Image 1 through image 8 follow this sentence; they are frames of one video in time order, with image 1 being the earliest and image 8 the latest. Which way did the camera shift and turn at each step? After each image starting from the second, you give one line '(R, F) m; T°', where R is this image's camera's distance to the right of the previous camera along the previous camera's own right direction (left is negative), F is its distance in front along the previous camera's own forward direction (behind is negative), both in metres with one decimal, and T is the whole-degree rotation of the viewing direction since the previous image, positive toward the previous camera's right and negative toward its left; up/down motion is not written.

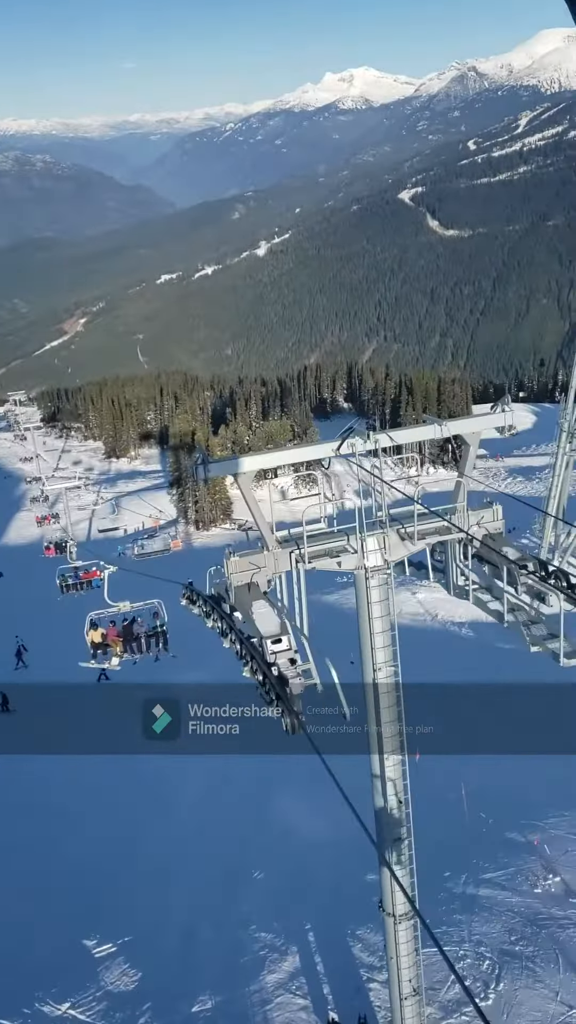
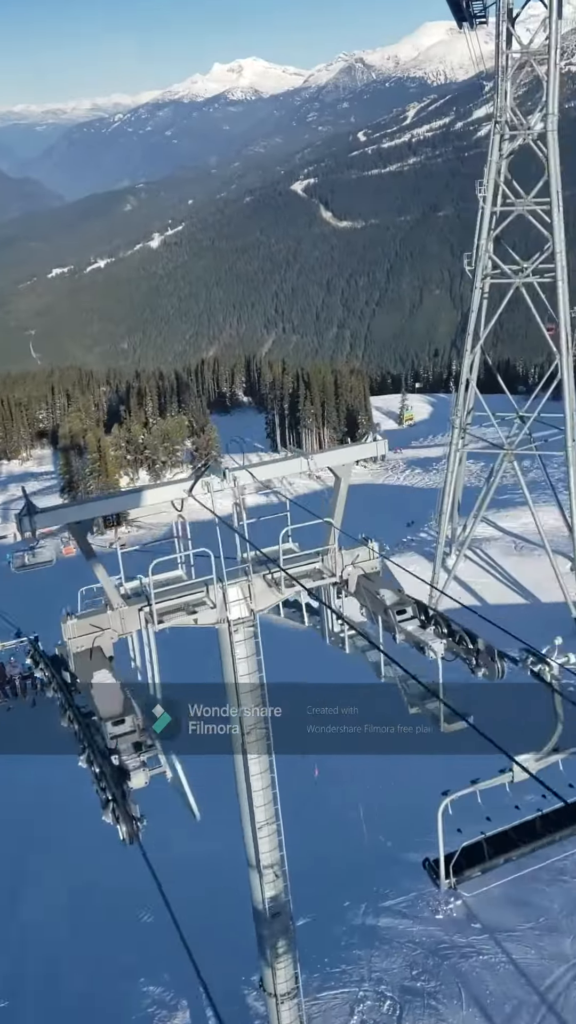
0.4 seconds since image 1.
(+0.2, +0.4) m; +6°
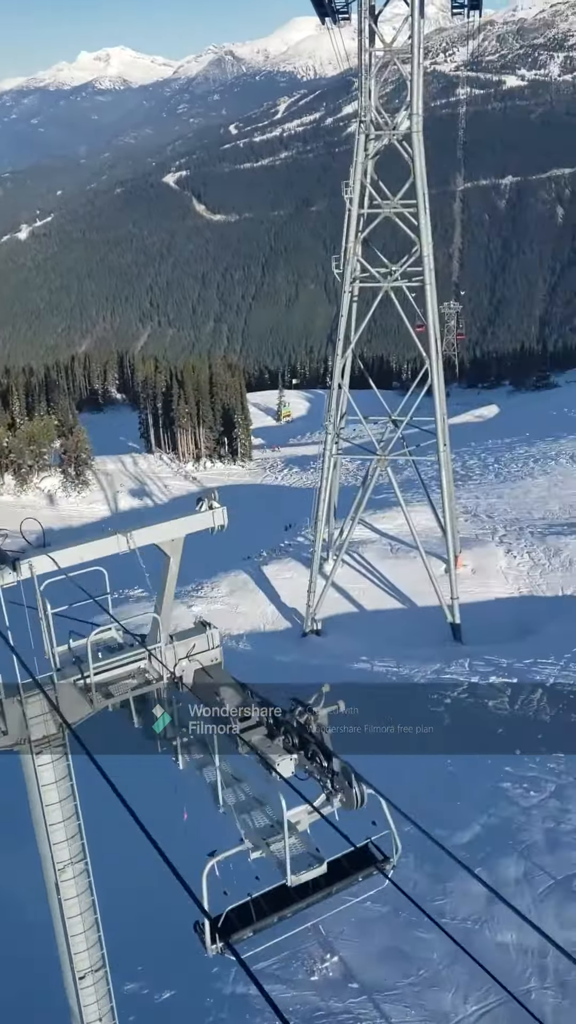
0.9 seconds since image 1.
(+0.2, +0.5) m; +7°
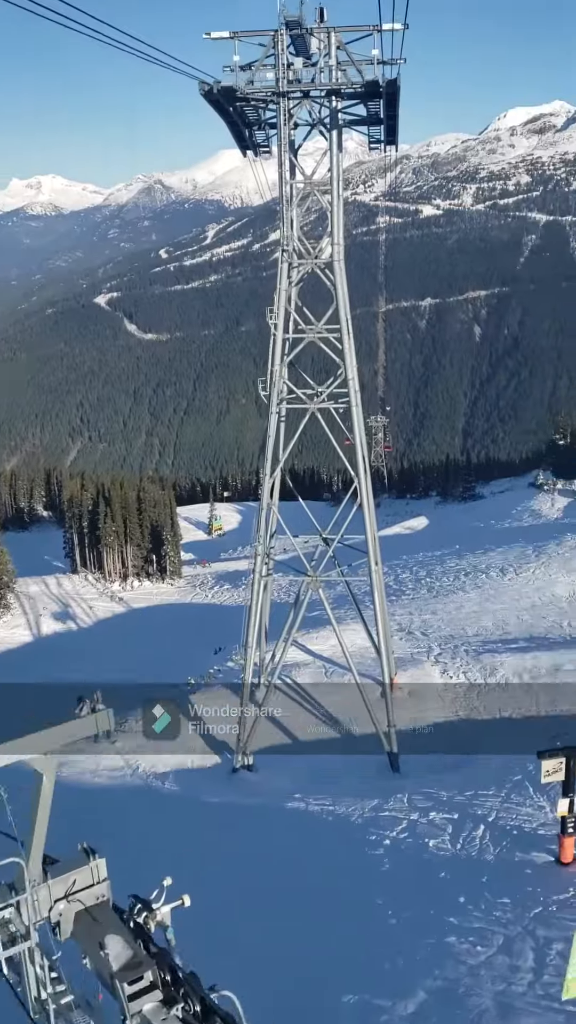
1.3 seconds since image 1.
(+0.1, +0.4) m; +4°
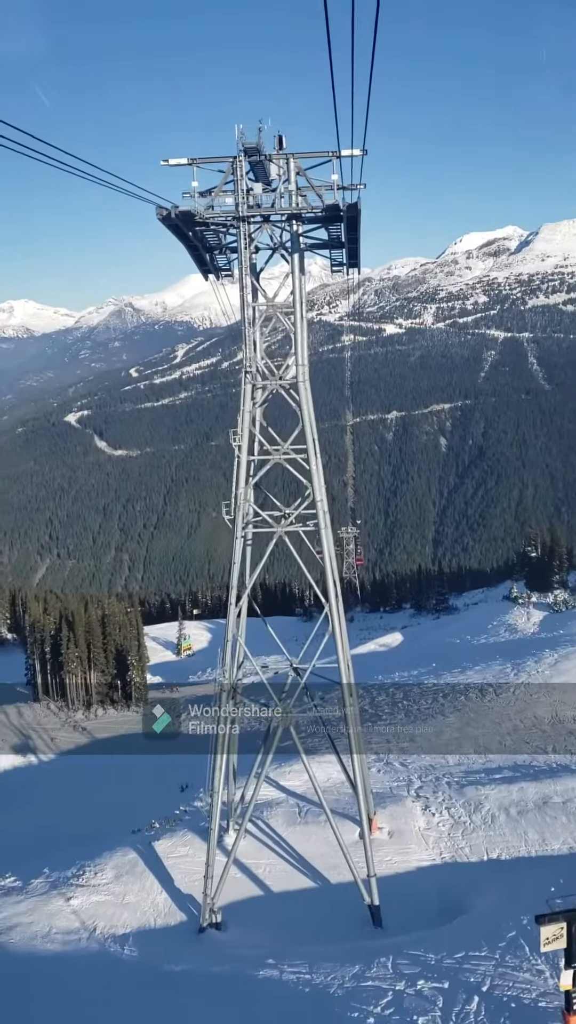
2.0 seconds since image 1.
(+0.1, +0.7) m; +2°
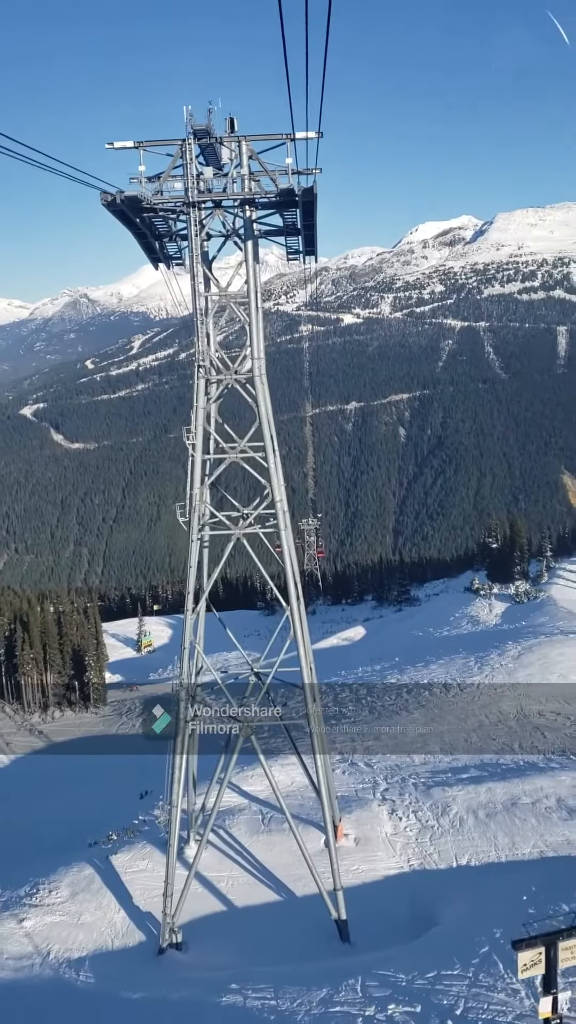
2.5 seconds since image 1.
(0.0, +0.6) m; +2°
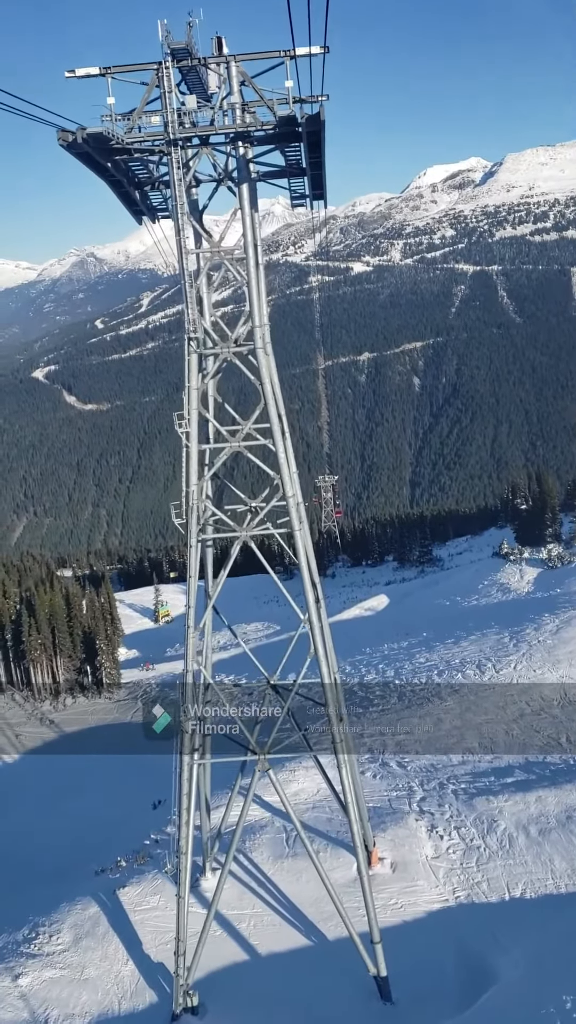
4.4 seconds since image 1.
(0.0, +2.1) m; -1°
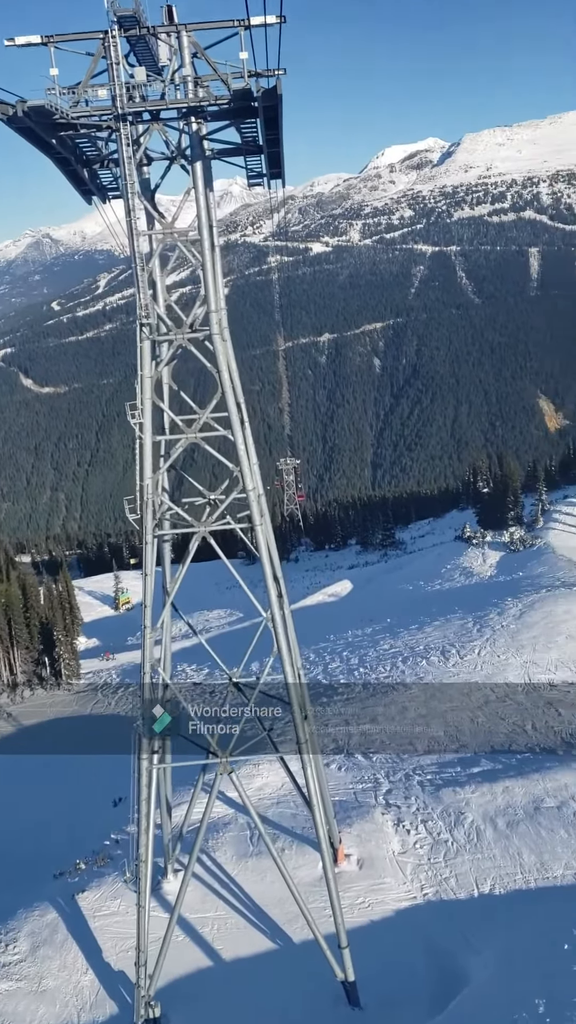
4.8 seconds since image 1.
(0.0, +0.4) m; +2°
